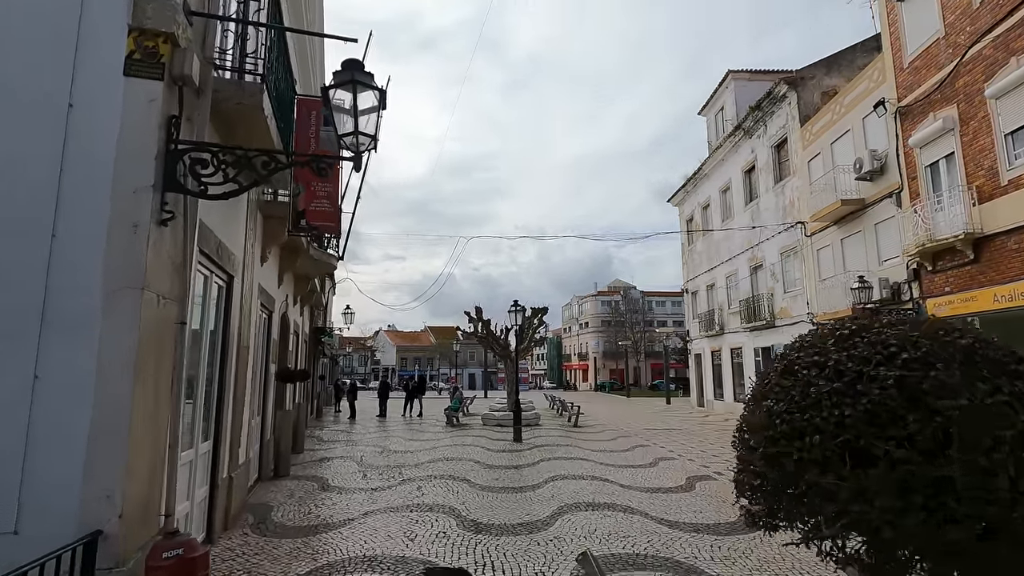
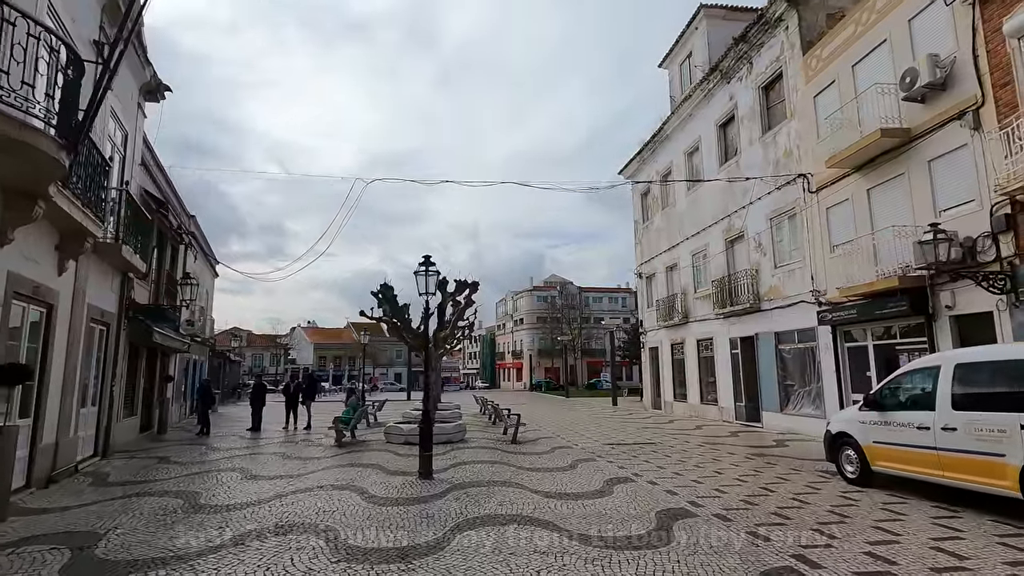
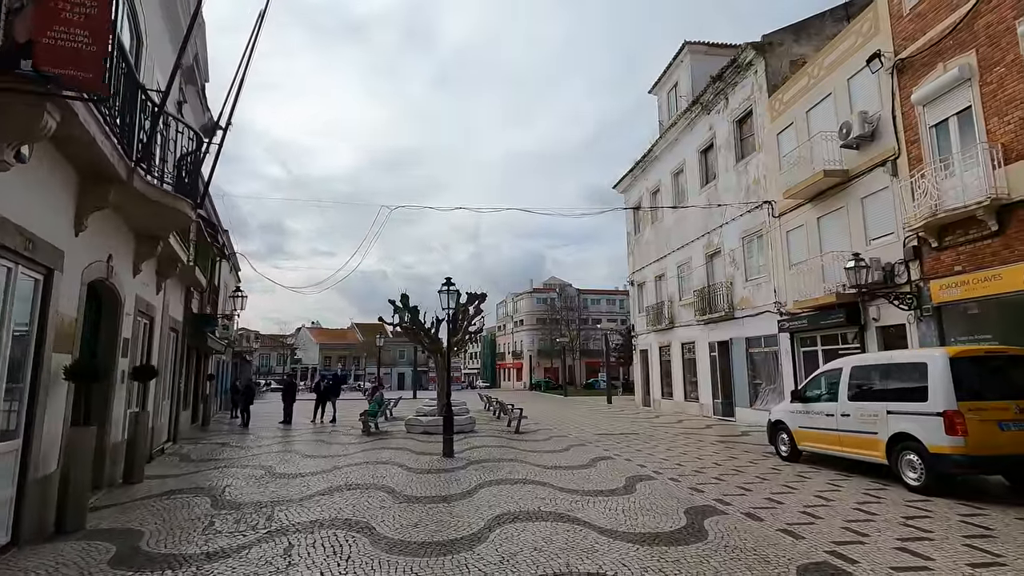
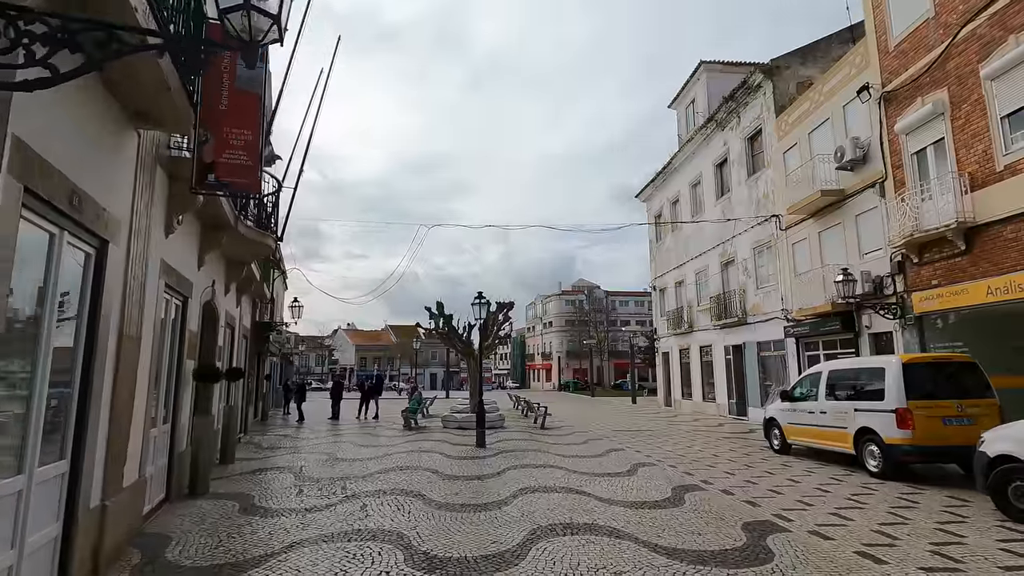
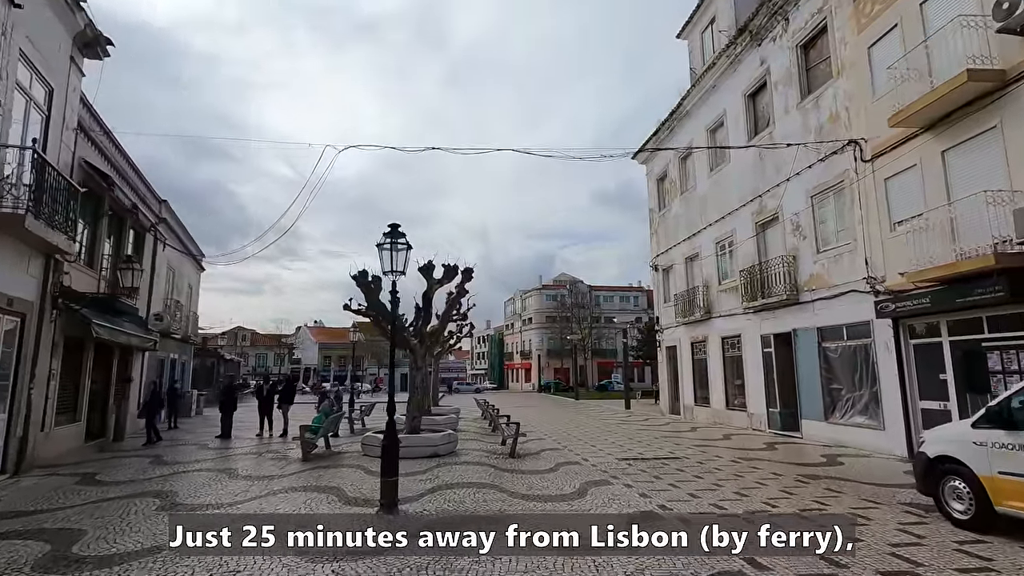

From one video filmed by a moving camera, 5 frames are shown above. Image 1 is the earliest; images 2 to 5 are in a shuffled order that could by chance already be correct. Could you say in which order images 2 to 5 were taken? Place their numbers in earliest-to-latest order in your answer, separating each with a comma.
4, 3, 2, 5
